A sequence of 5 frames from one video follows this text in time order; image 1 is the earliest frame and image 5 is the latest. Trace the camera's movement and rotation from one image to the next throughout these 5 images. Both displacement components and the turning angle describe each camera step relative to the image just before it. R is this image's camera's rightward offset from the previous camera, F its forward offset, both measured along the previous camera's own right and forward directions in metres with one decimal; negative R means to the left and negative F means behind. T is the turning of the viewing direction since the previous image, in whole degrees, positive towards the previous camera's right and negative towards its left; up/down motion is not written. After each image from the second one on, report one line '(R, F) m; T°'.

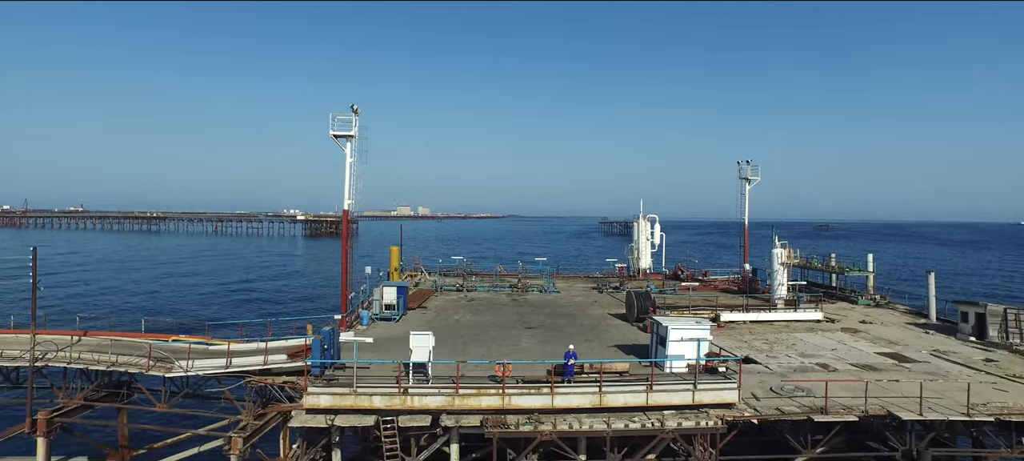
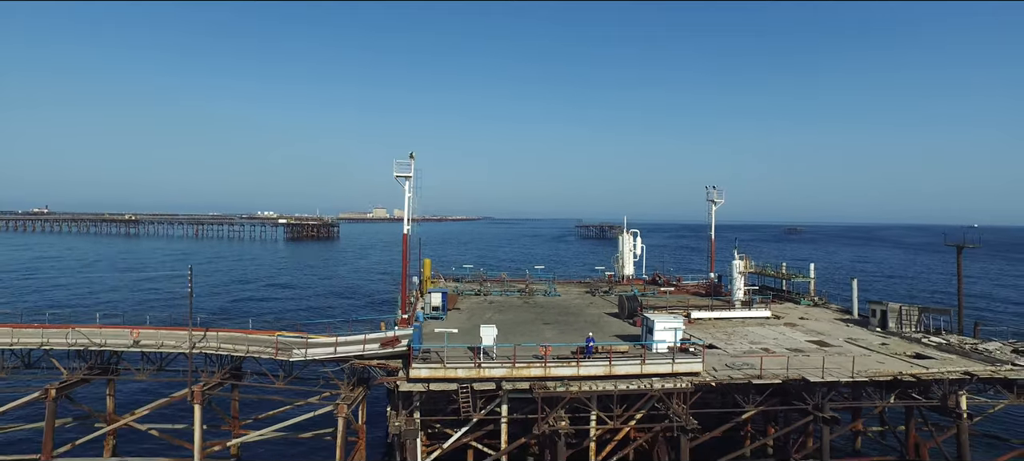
(-1.8, -4.9) m; +3°
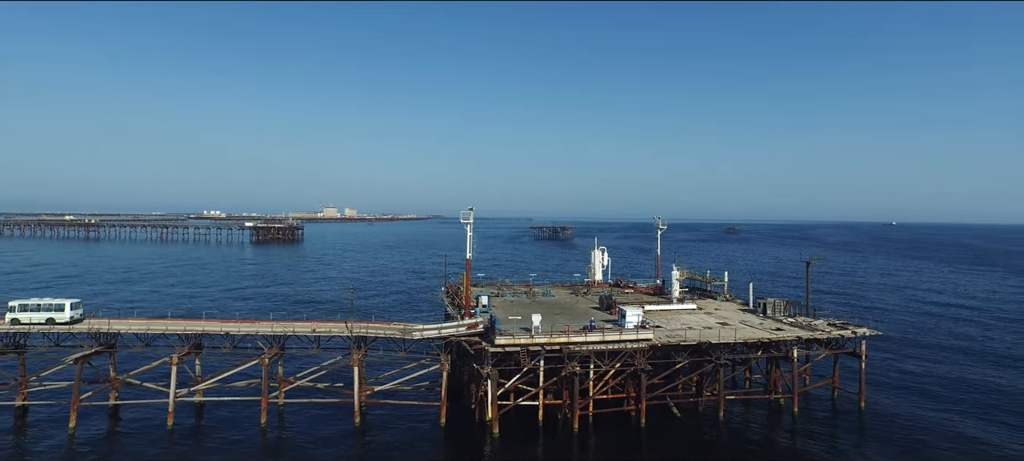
(-4.4, -11.7) m; +5°
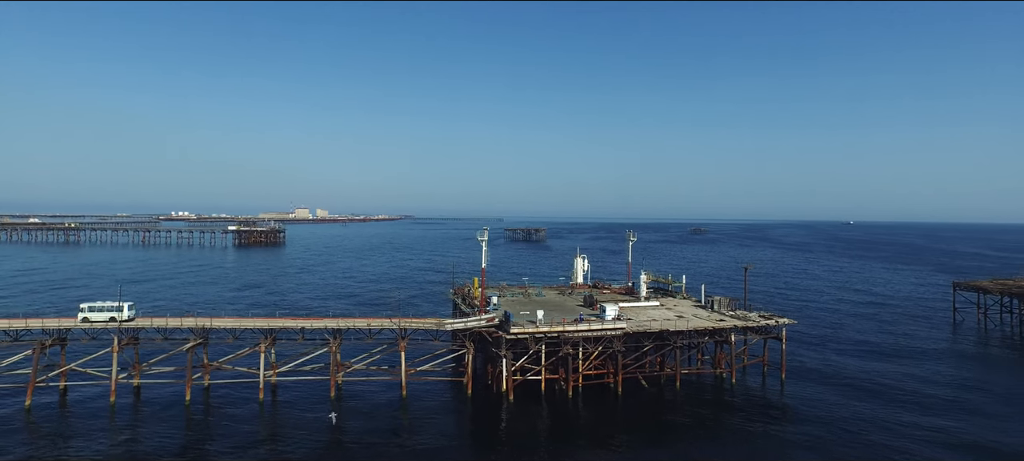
(-2.6, -8.9) m; +3°
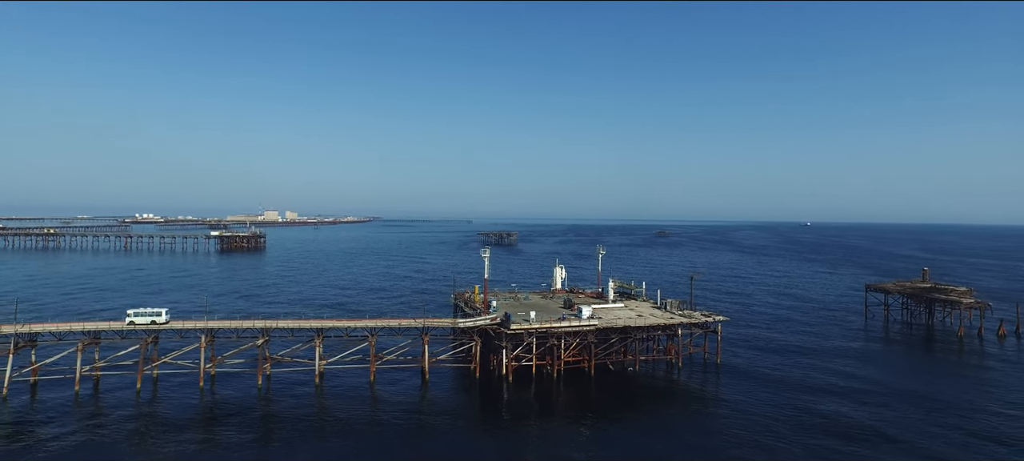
(-2.6, -10.6) m; +3°
